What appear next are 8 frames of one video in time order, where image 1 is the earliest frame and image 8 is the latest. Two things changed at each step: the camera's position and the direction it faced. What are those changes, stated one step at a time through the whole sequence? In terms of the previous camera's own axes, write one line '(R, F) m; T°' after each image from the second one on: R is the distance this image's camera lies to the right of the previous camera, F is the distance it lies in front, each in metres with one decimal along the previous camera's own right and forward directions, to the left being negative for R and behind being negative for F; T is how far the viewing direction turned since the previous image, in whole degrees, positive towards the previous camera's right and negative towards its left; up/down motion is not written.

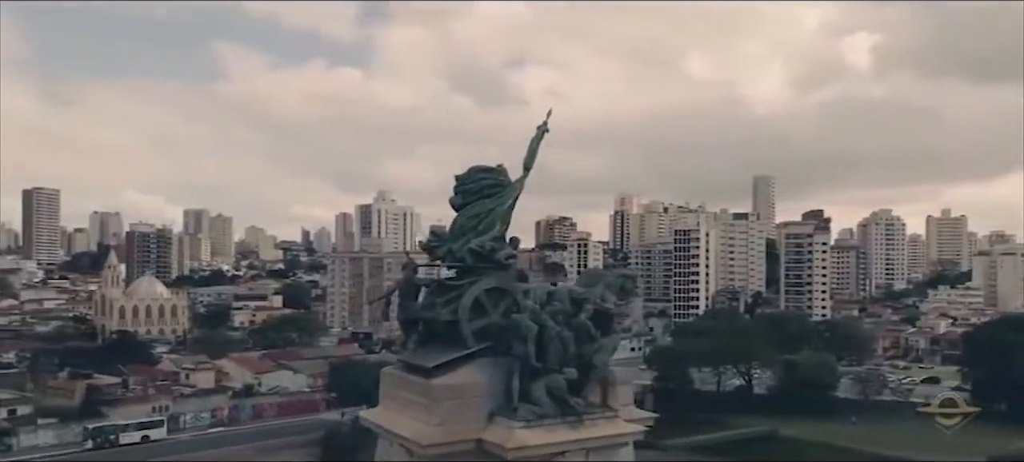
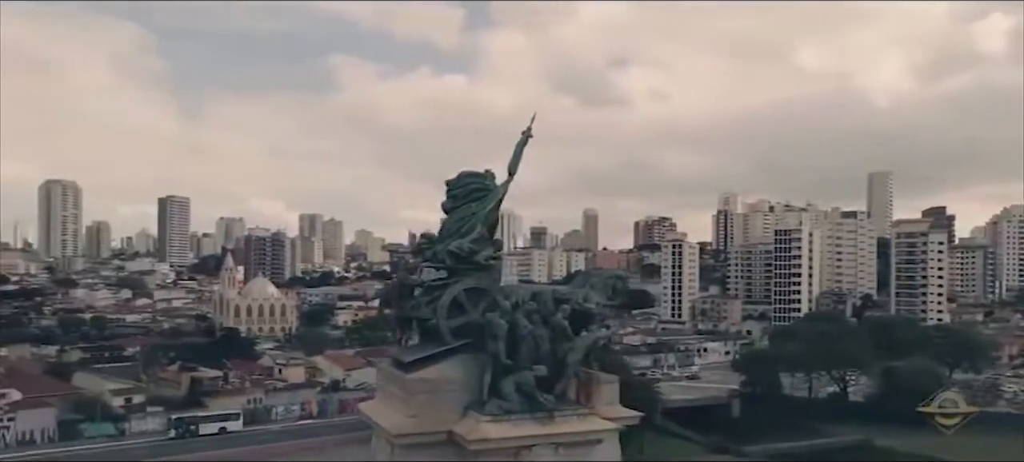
(+1.1, -0.2) m; -8°
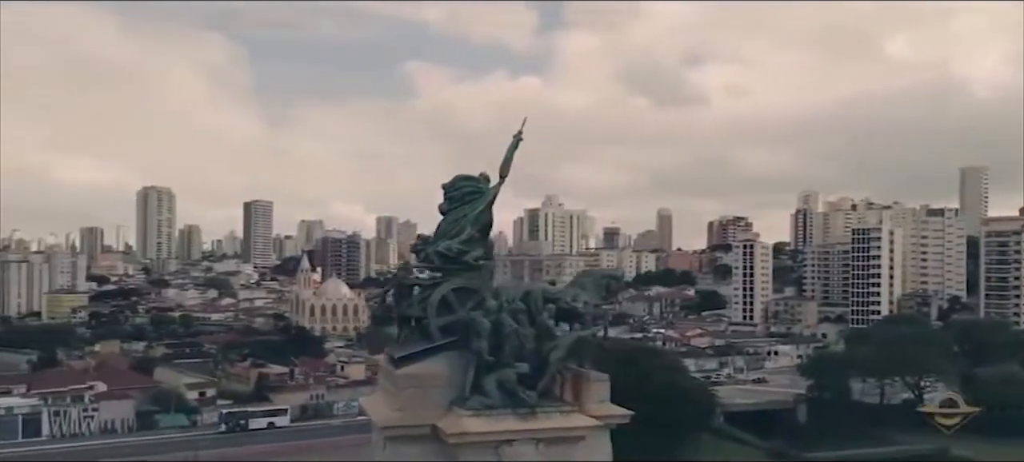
(+0.8, -0.2) m; -6°
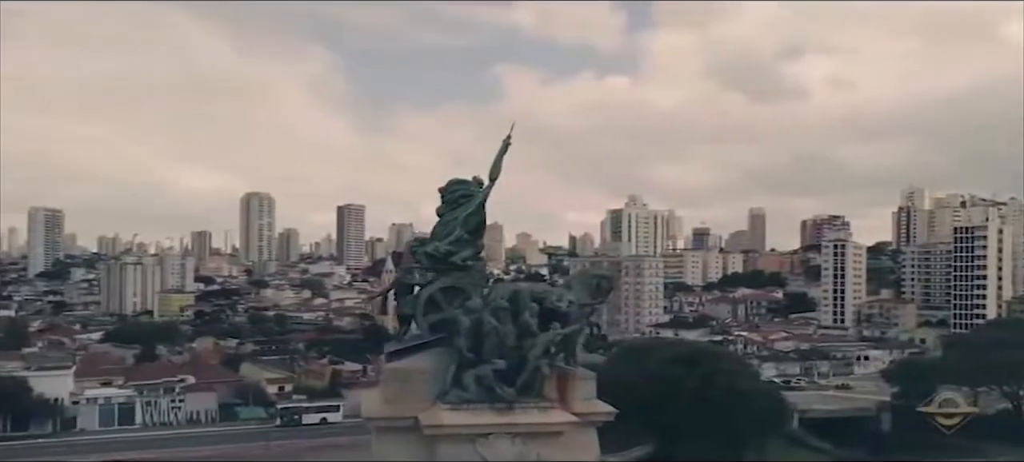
(+1.0, -0.2) m; -7°
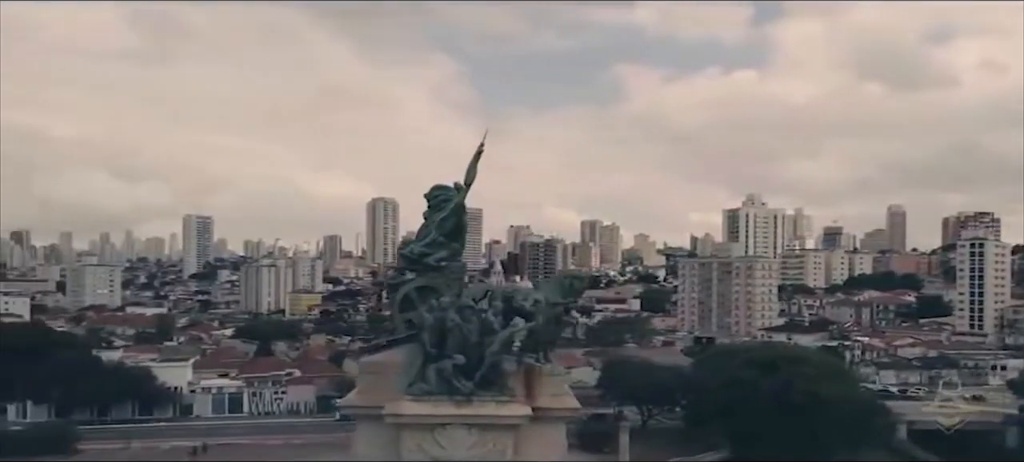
(+1.6, -0.2) m; -10°
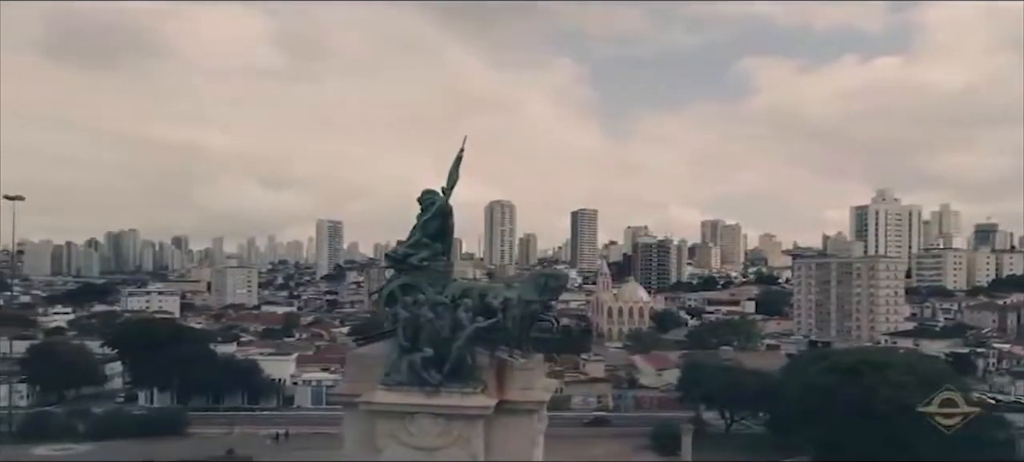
(+1.6, -0.2) m; -10°
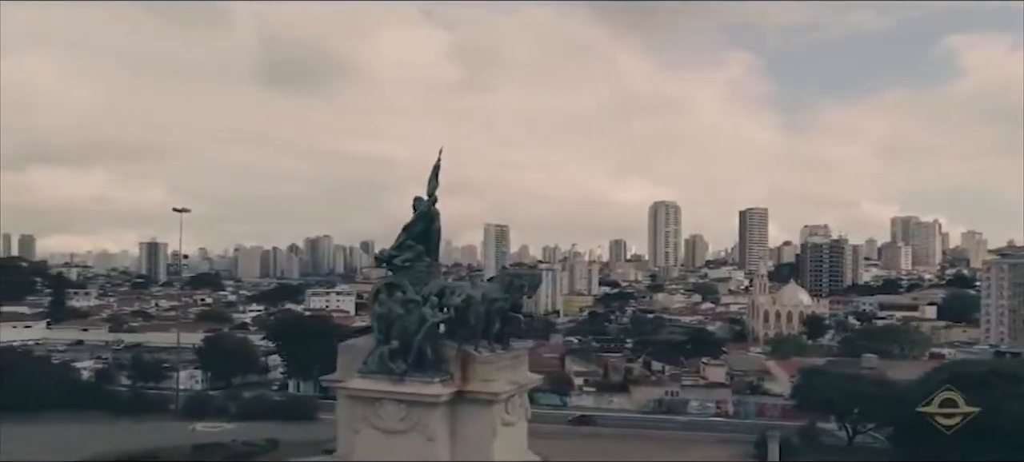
(+2.4, -0.2) m; -14°
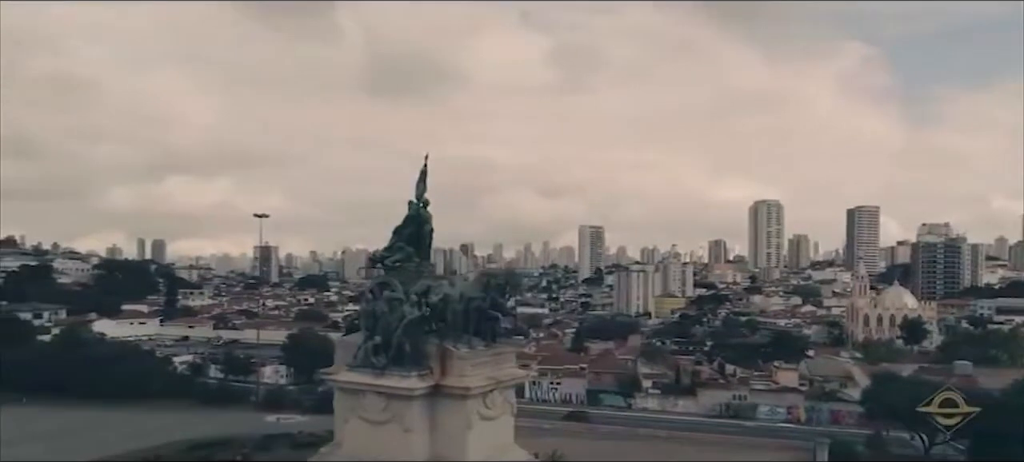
(+1.5, -0.2) m; -8°
